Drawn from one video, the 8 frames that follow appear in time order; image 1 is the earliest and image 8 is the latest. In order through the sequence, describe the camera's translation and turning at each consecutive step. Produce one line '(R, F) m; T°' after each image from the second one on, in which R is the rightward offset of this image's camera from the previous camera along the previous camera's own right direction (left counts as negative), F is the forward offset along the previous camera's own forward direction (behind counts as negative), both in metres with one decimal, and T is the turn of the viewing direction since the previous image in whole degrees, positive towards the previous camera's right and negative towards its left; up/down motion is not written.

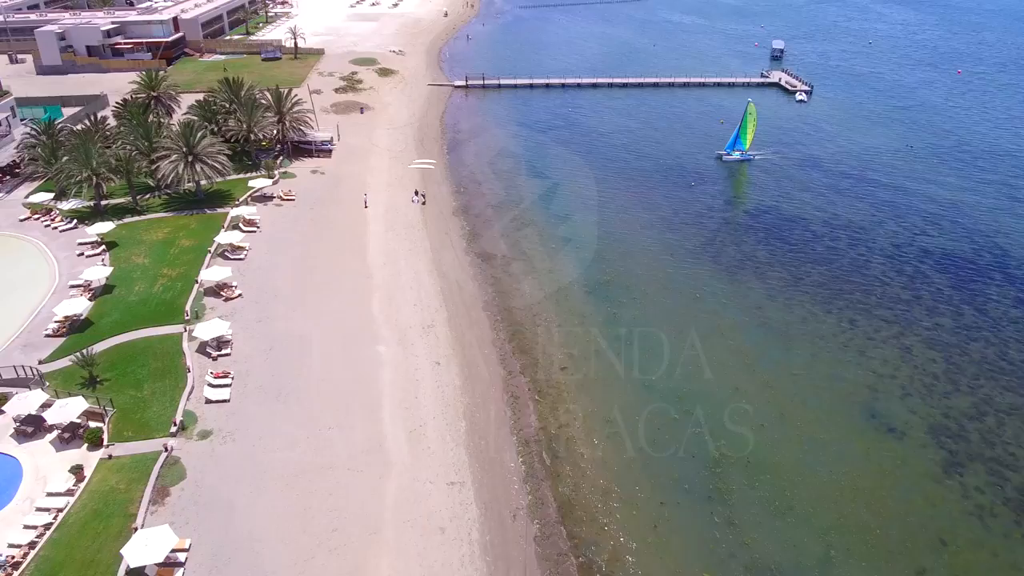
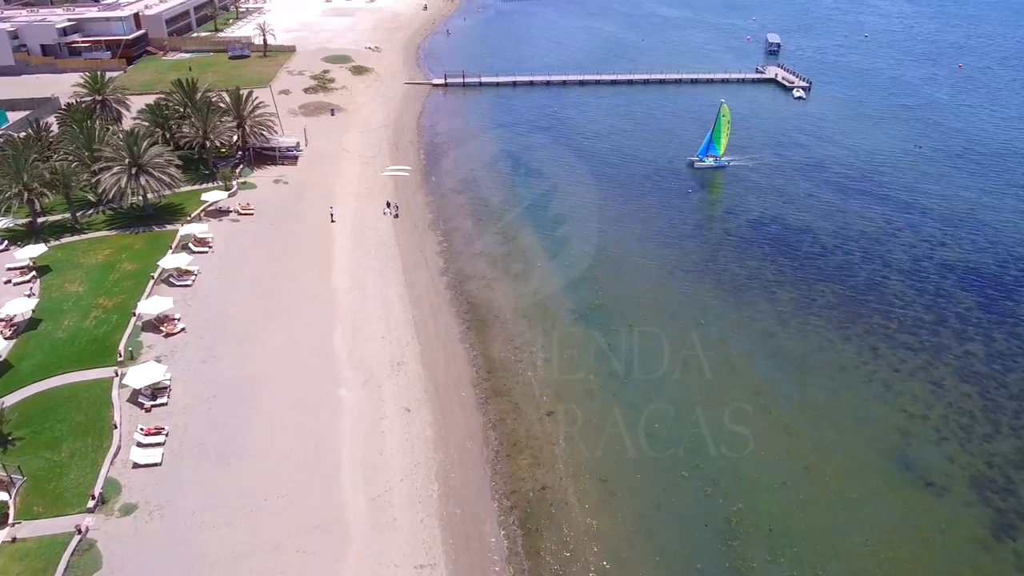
(+0.3, +5.7) m; +1°
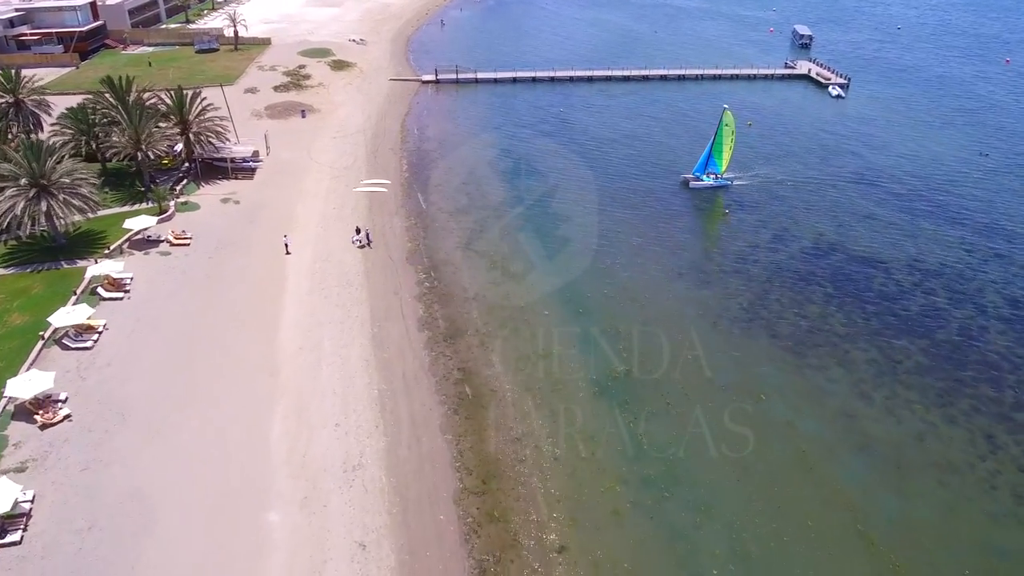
(+0.1, +11.2) m; 0°
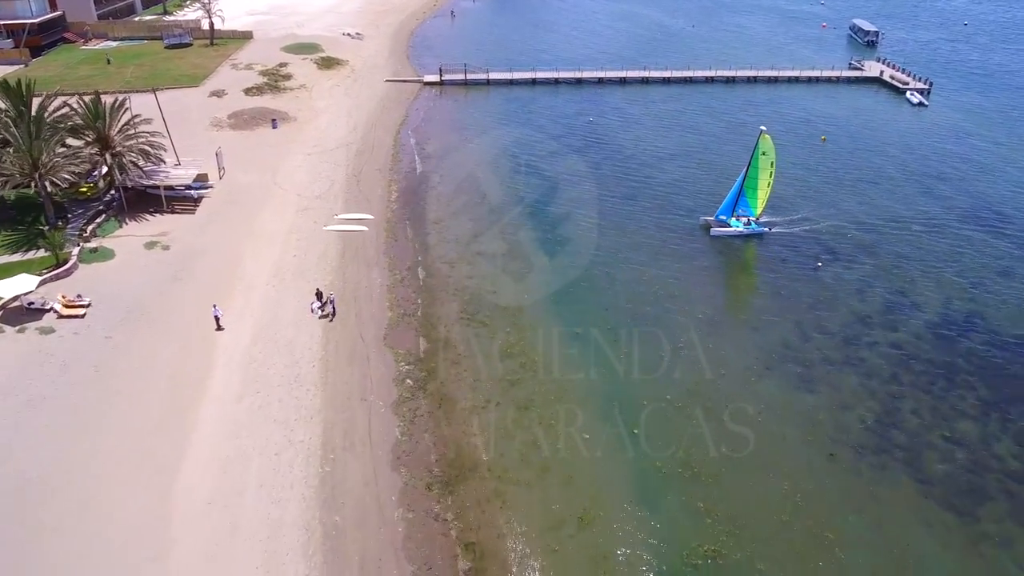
(-0.3, +13.3) m; -1°
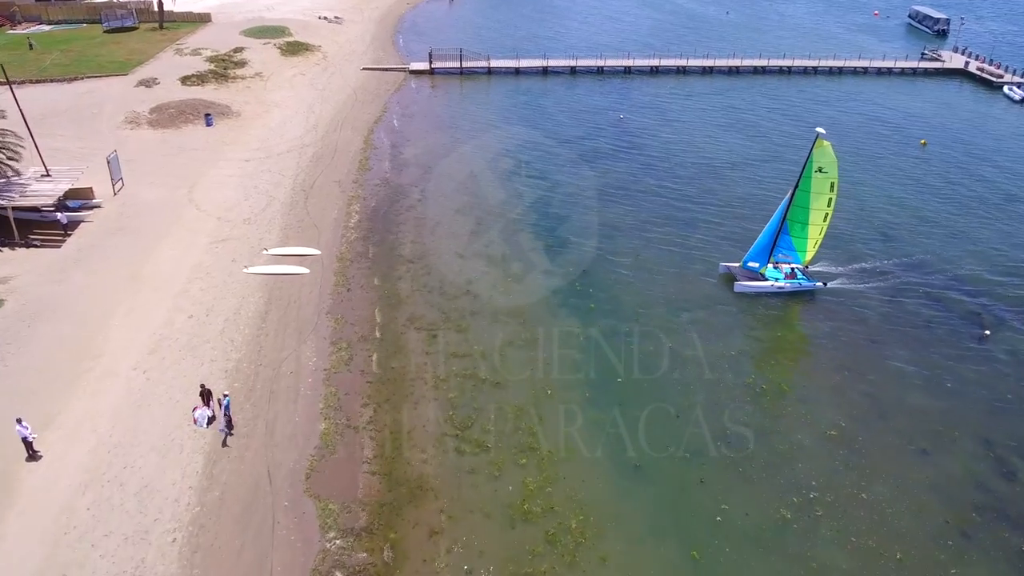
(-0.3, +13.7) m; 0°
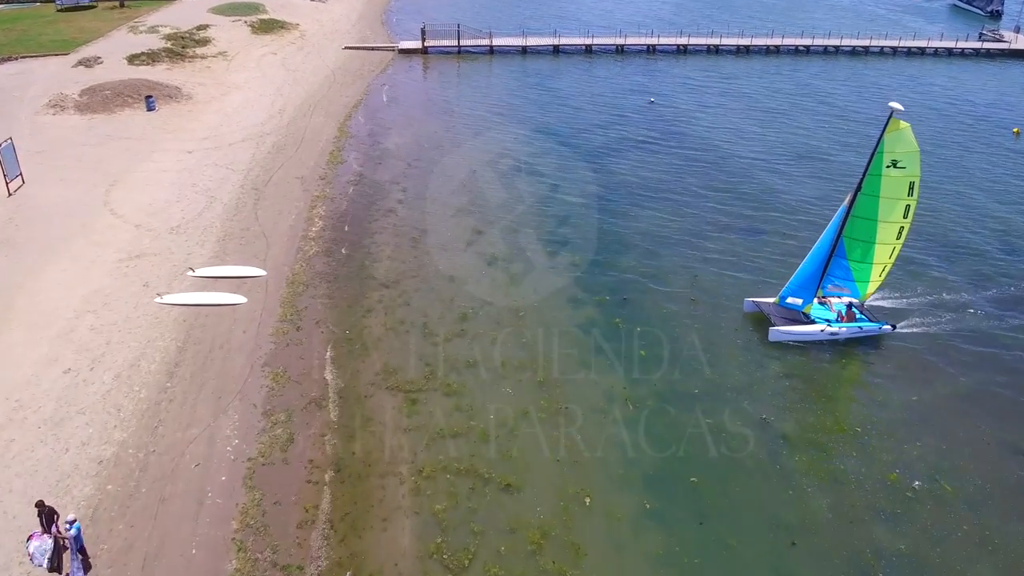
(-0.3, +7.9) m; 0°
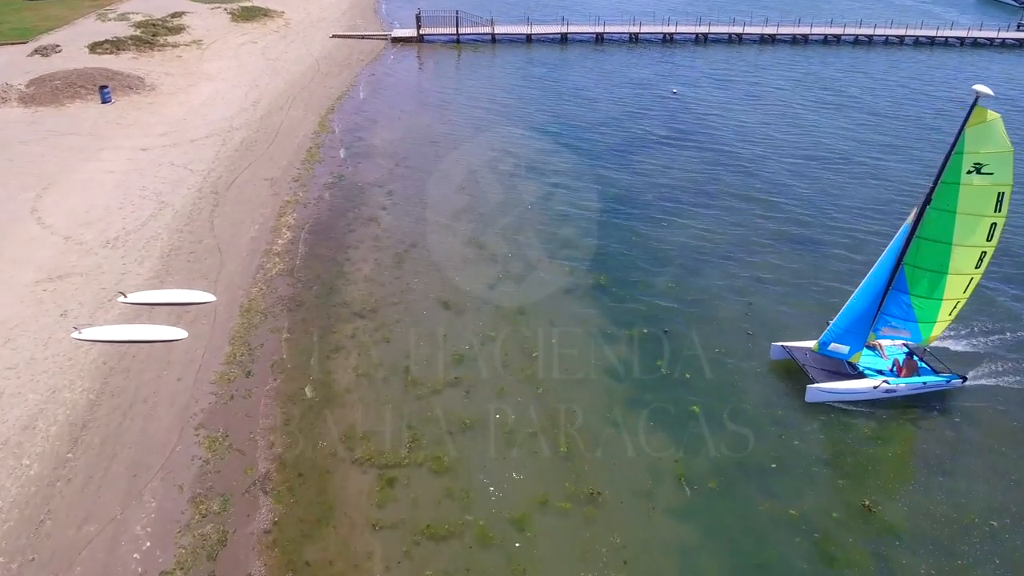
(-0.2, +4.4) m; 0°
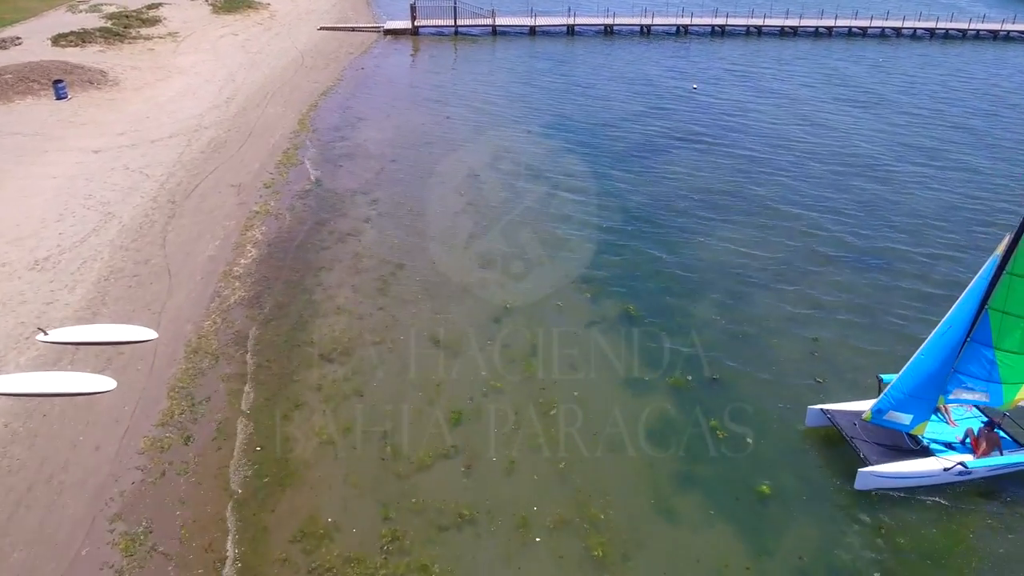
(-0.2, +3.4) m; 0°
